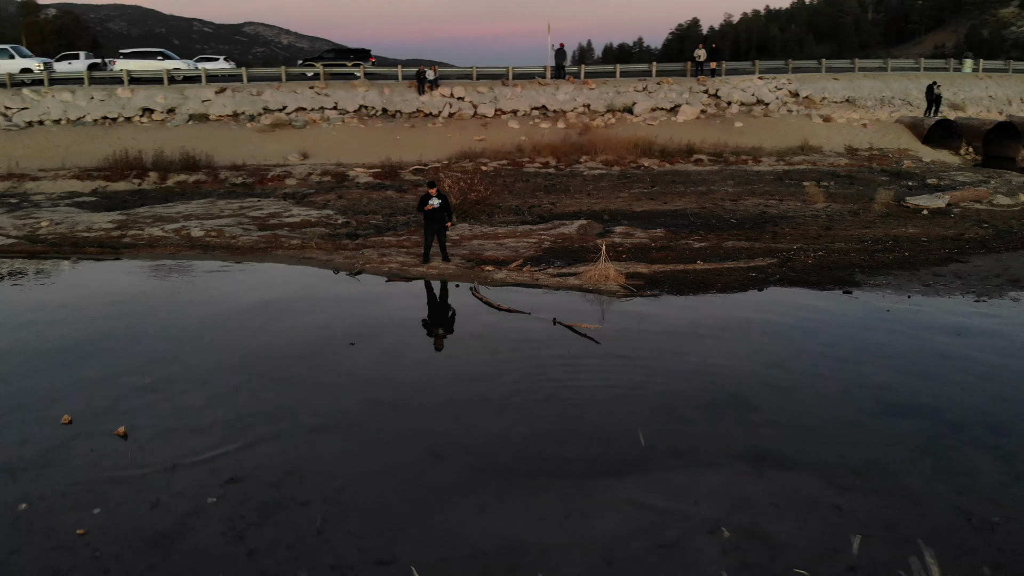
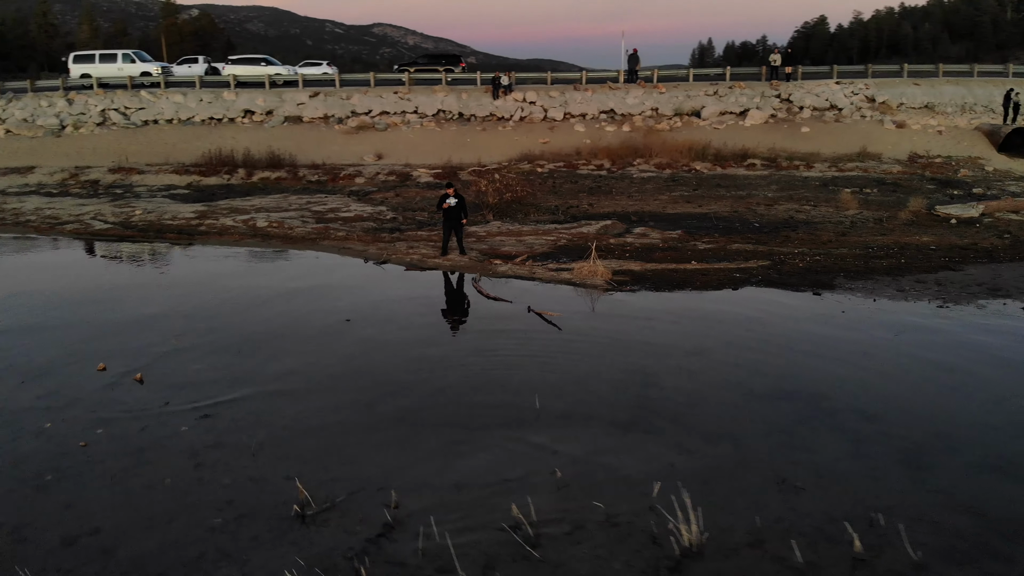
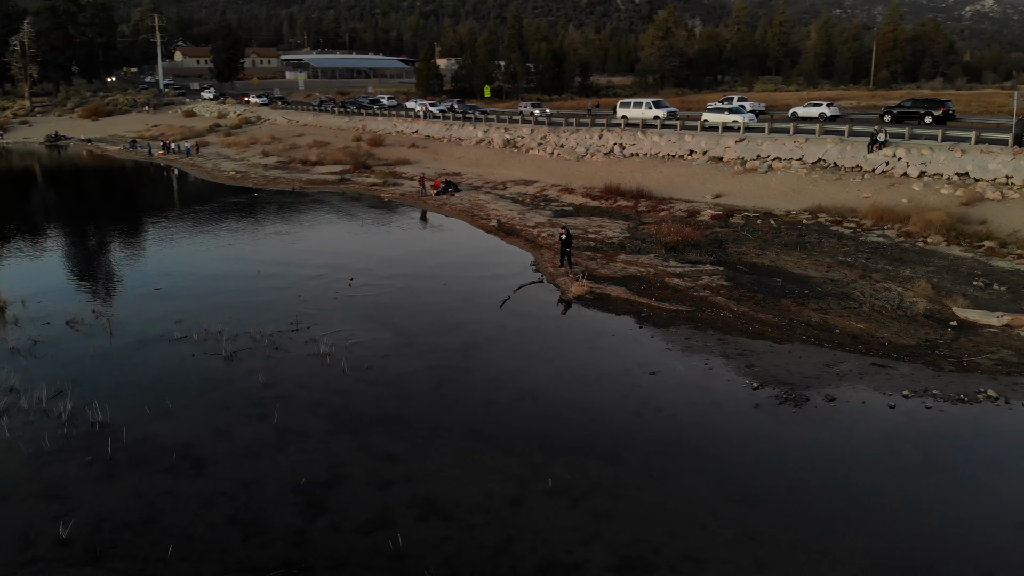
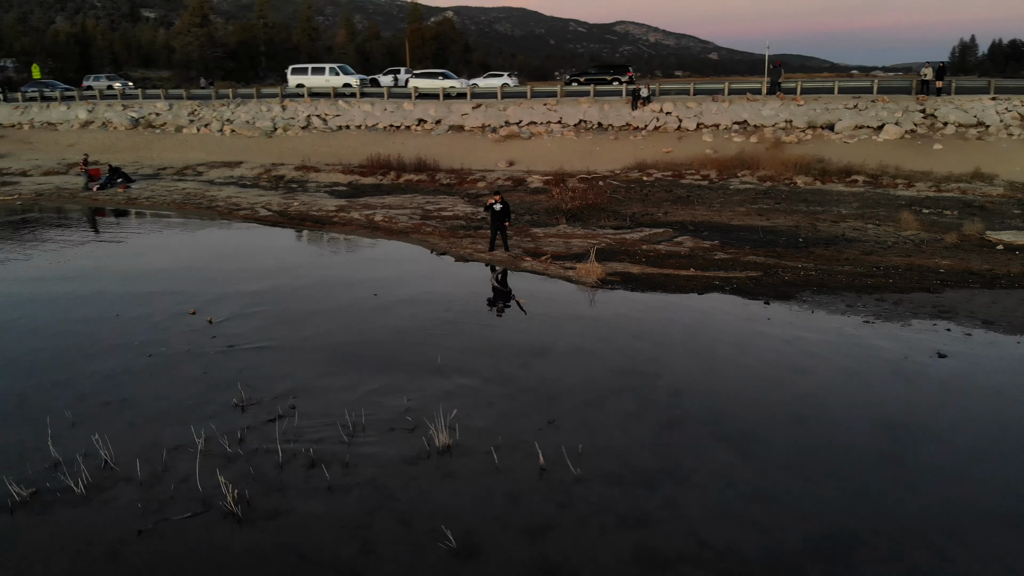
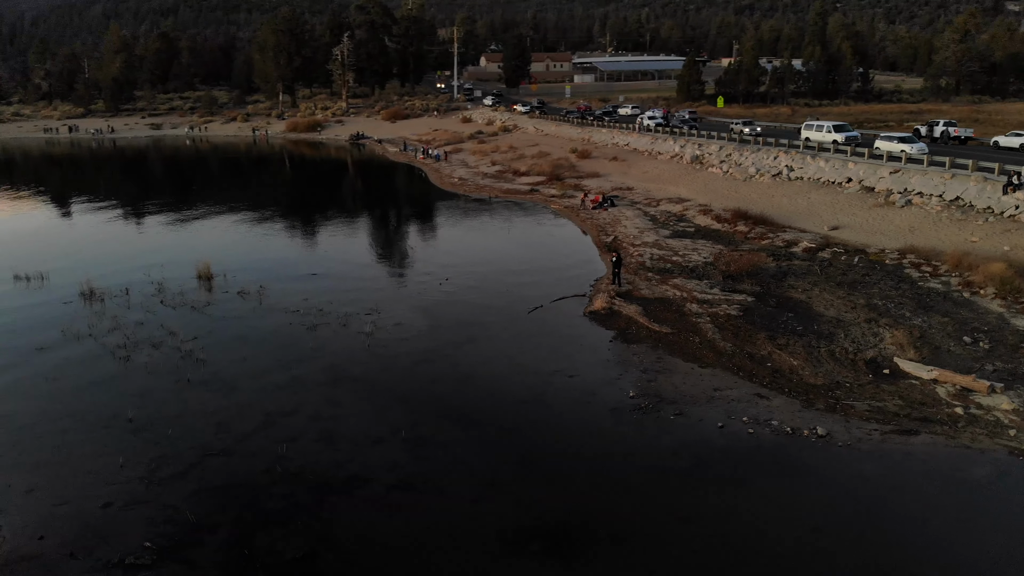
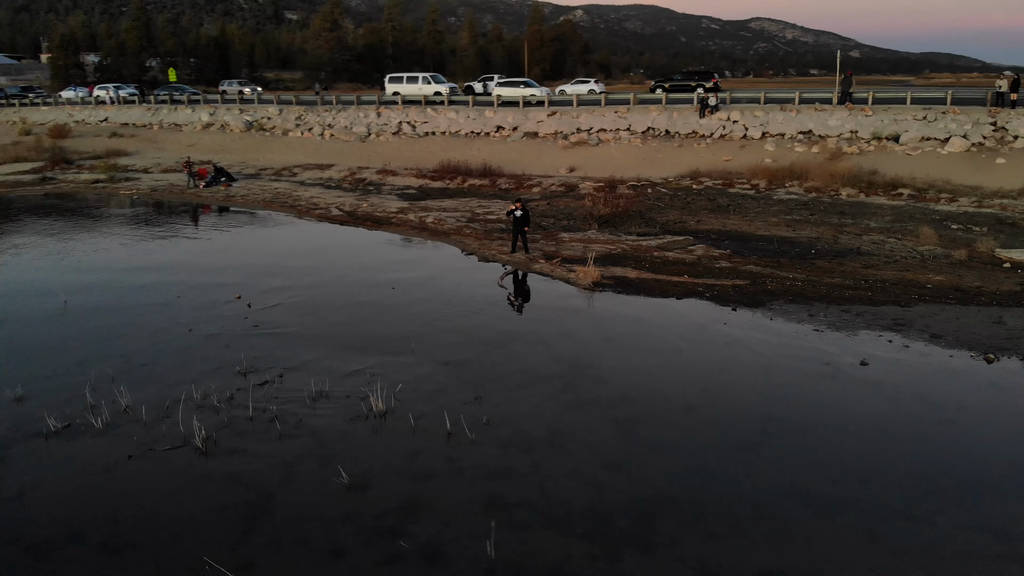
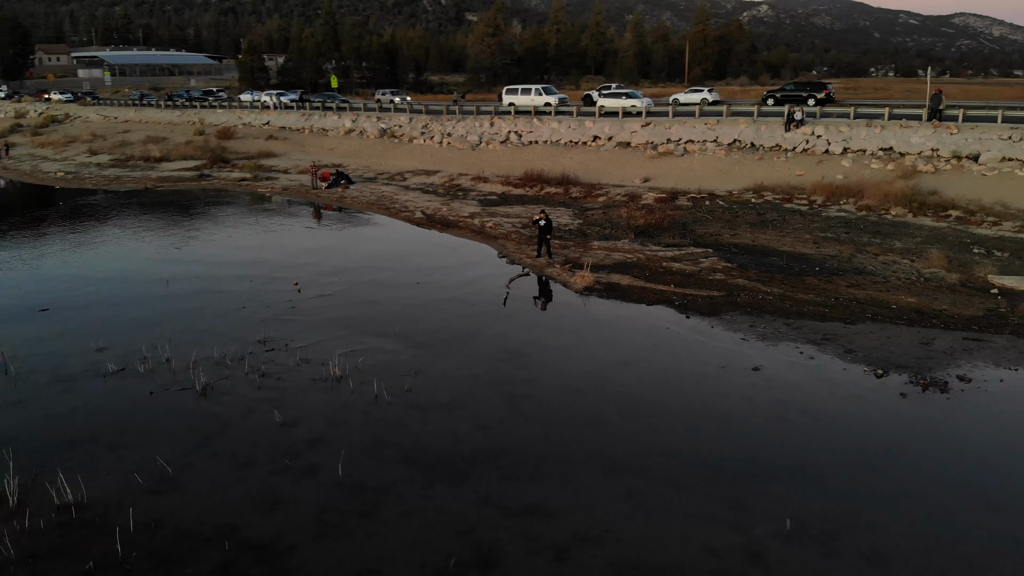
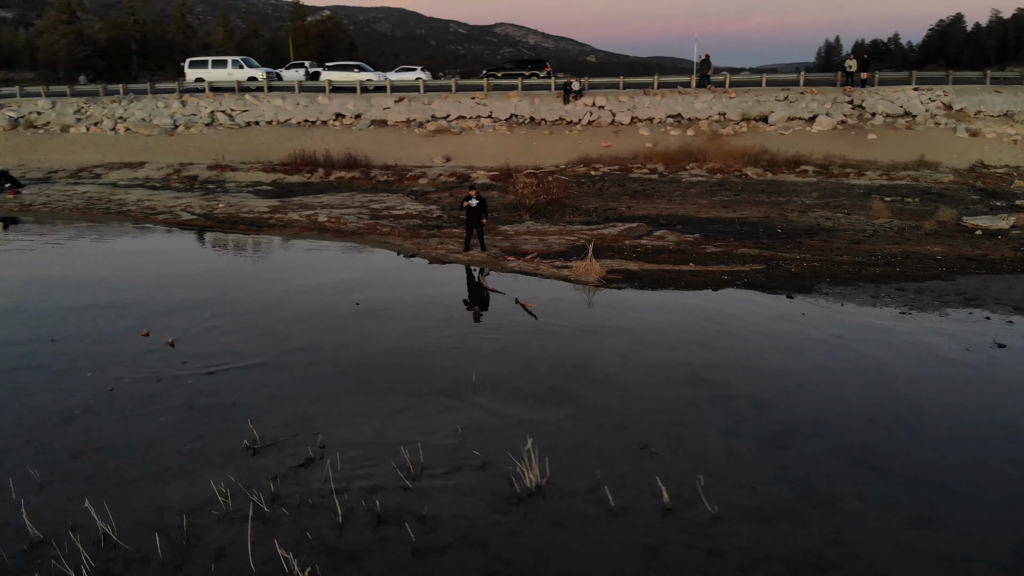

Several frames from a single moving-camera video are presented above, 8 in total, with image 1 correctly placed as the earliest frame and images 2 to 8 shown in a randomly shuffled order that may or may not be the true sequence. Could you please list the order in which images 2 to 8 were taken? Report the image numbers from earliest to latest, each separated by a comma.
2, 8, 4, 6, 7, 3, 5
